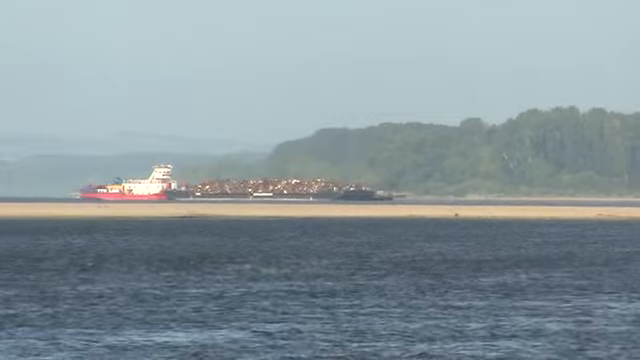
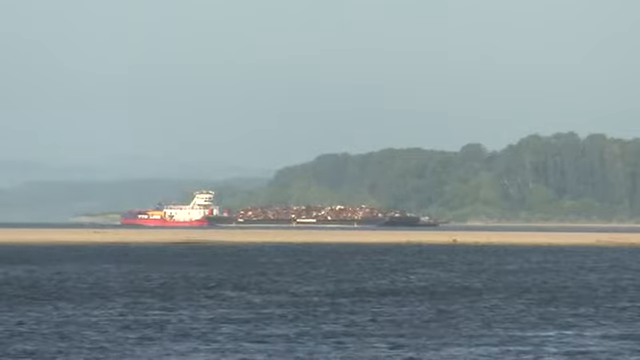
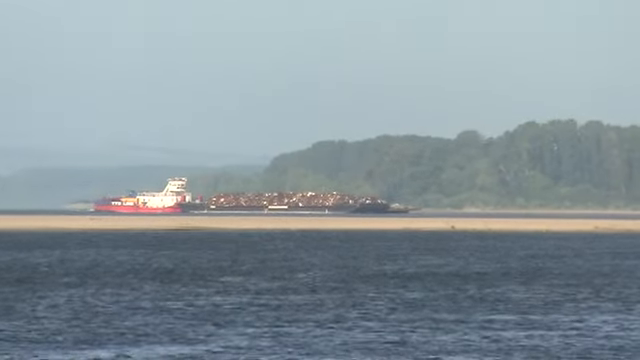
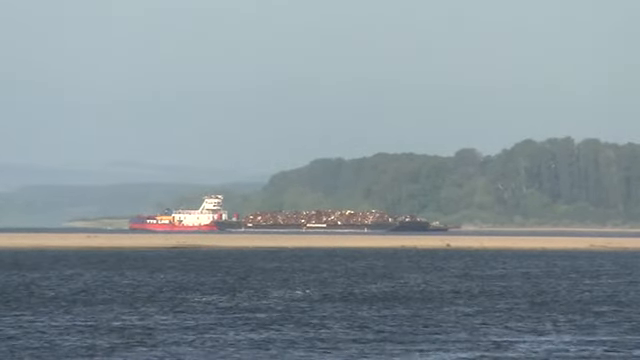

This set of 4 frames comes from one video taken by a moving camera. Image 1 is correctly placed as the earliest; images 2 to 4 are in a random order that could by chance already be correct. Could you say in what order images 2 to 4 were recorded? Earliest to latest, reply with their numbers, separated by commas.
3, 2, 4
